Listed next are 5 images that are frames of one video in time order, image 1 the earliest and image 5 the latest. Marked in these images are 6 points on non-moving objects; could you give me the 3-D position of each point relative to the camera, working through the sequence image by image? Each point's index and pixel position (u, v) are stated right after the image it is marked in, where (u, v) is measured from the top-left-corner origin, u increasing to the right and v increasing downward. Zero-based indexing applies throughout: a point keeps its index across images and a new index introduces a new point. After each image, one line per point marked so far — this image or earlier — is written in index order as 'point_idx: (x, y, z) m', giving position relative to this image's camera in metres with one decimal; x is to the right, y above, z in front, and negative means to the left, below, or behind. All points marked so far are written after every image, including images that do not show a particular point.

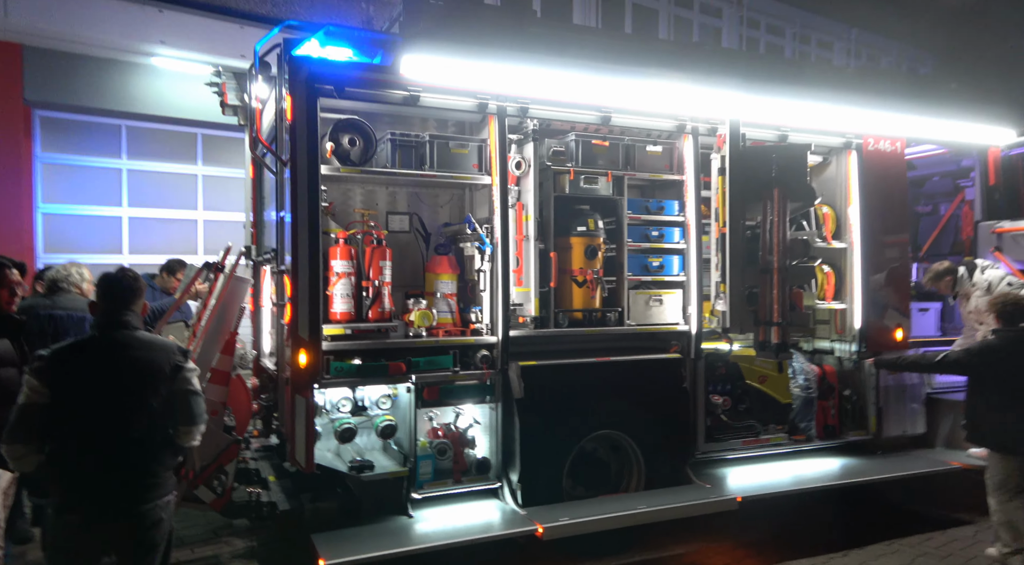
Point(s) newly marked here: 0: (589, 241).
0: (+0.5, +0.3, +4.4) m
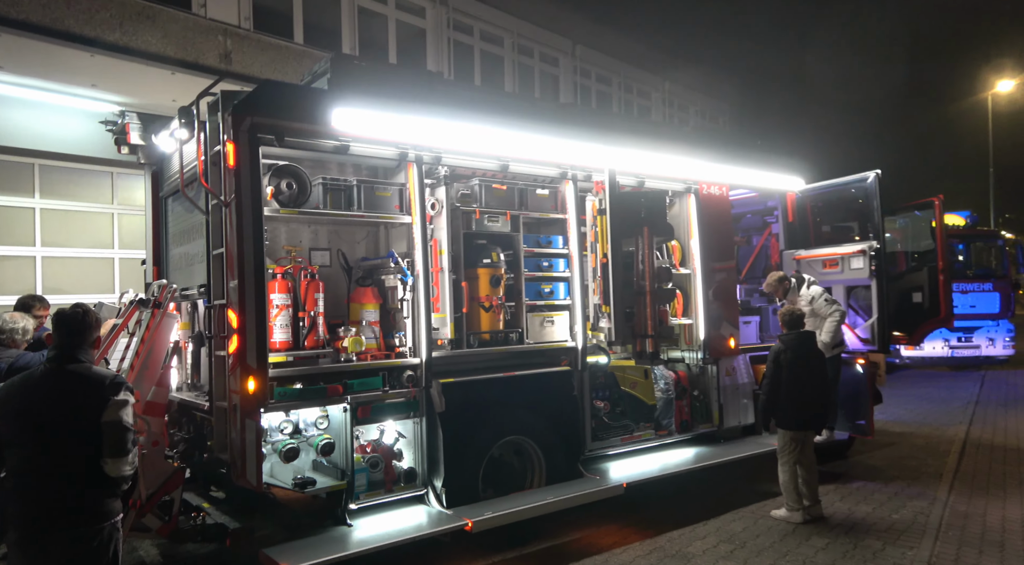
0: (-0.1, +0.1, +5.1) m
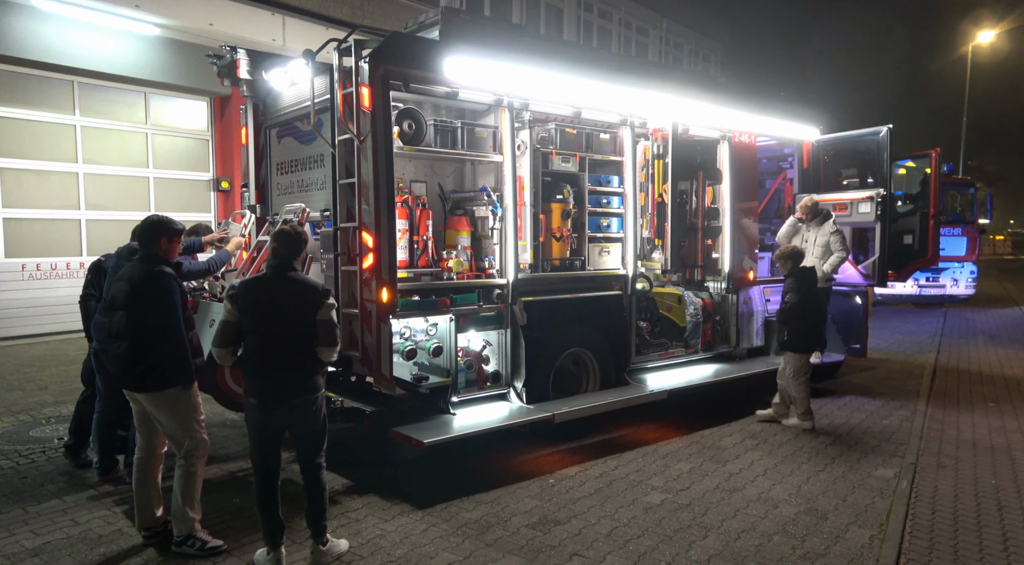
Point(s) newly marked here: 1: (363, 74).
0: (+0.4, +0.7, +5.8) m
1: (-1.0, +1.4, +4.5) m
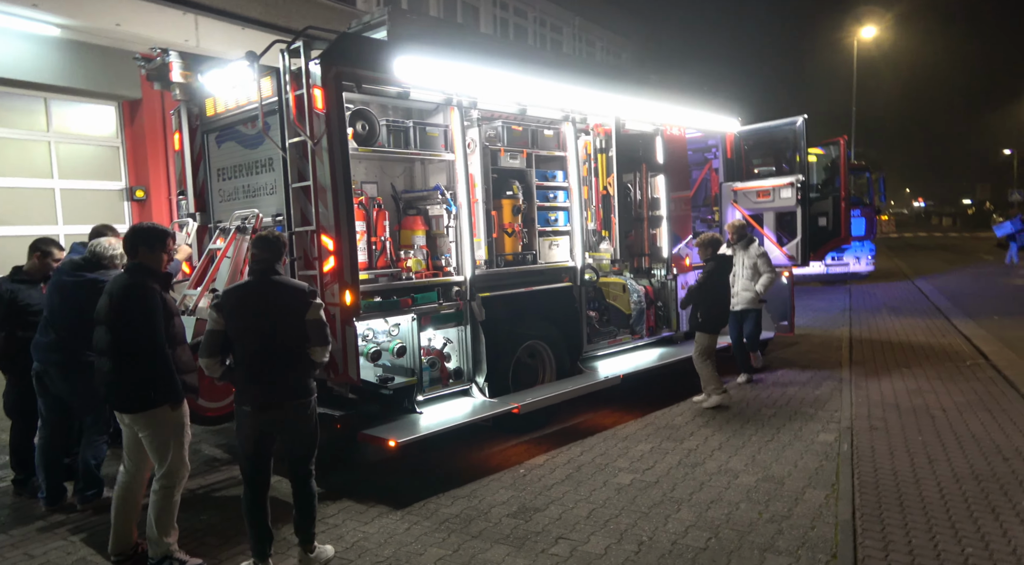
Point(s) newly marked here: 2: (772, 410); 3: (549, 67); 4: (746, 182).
0: (0.0, +0.7, +5.9) m
1: (-1.3, +1.4, +4.5) m
2: (+2.4, -1.2, +6.2) m
3: (+0.4, +1.9, +5.9) m
4: (+2.9, +1.2, +8.3) m
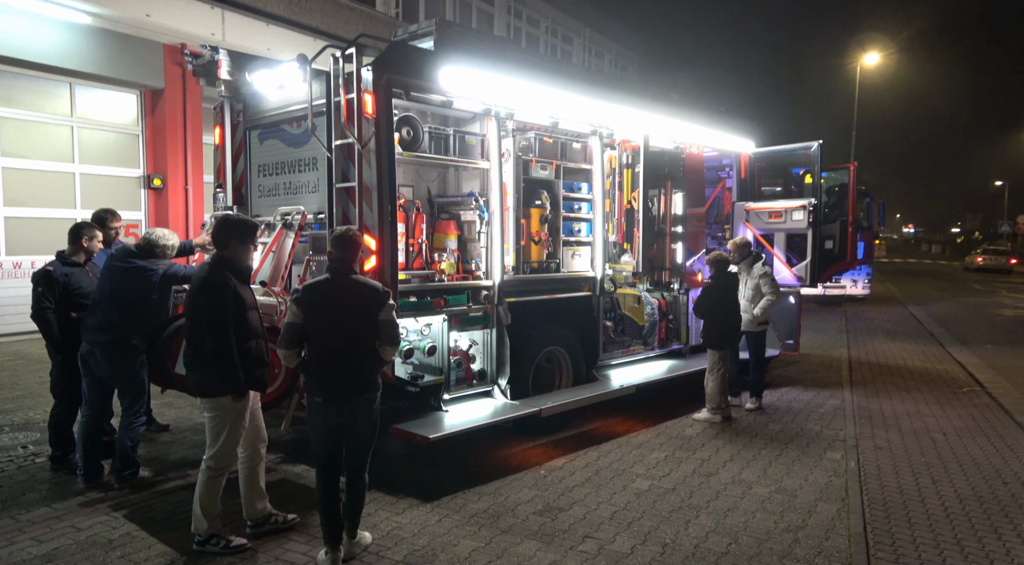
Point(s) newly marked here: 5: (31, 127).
0: (+0.2, +0.6, +6.1) m
1: (-1.0, +1.4, +4.6) m
2: (+2.5, -1.4, +6.4) m
3: (+0.7, +1.8, +6.1) m
4: (+3.1, +1.0, +8.5) m
5: (-7.0, +2.3, +9.9) m
